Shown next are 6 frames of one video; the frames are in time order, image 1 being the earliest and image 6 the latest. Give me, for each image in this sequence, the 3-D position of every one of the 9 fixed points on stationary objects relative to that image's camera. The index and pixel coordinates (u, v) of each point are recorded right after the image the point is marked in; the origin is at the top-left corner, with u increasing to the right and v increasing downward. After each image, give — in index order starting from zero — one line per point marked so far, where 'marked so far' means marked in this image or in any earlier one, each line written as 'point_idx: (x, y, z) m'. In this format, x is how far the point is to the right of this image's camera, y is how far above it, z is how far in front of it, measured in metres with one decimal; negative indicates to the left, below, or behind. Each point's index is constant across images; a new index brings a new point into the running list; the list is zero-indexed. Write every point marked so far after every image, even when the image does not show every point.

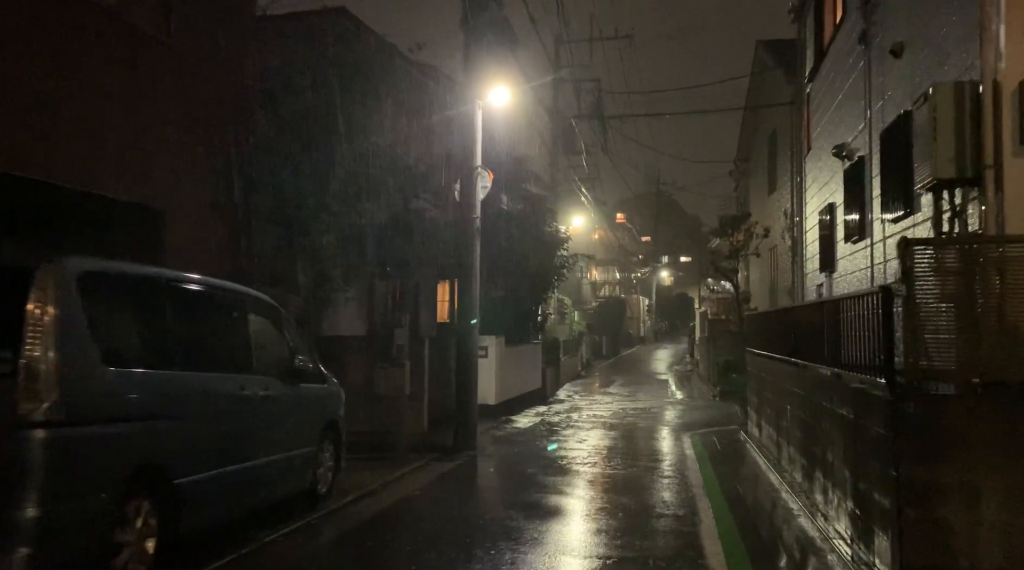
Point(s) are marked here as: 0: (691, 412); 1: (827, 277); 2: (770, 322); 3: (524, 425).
0: (+3.9, -2.8, +19.5) m
1: (+4.6, +0.1, +13.0) m
2: (+4.1, -0.6, +14.3) m
3: (+0.2, -2.7, +17.2) m
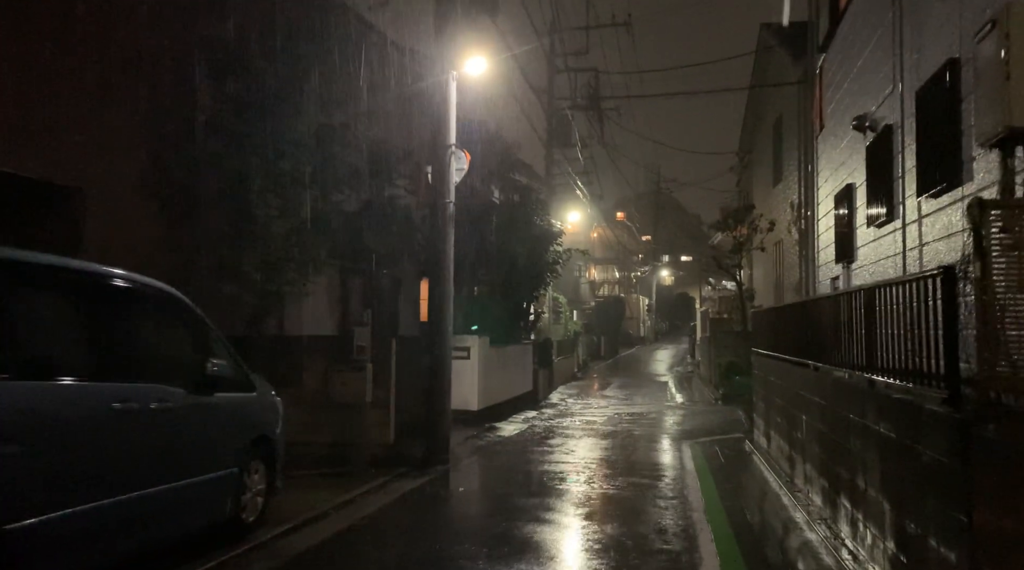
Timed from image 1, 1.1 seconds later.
0: (+3.6, -2.7, +18.0) m
1: (+4.3, +0.2, +11.5) m
2: (+3.8, -0.5, +12.8) m
3: (0.0, -2.6, +15.7) m
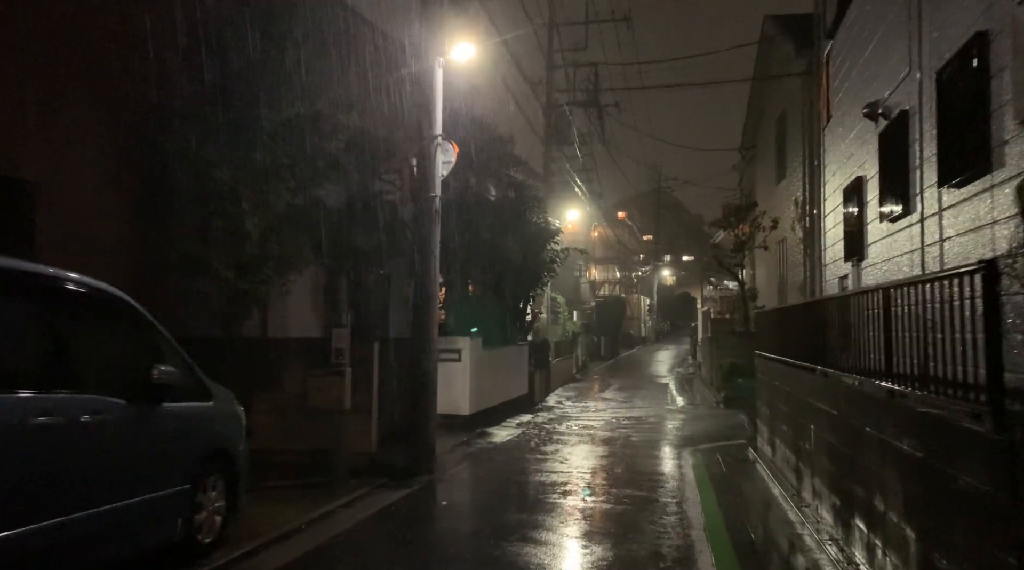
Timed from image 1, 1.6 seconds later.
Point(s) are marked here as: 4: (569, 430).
0: (+3.5, -2.7, +17.4) m
1: (+4.1, +0.2, +10.9) m
2: (+3.7, -0.5, +12.2) m
3: (-0.2, -2.6, +15.1) m
4: (+1.1, -2.7, +16.9) m
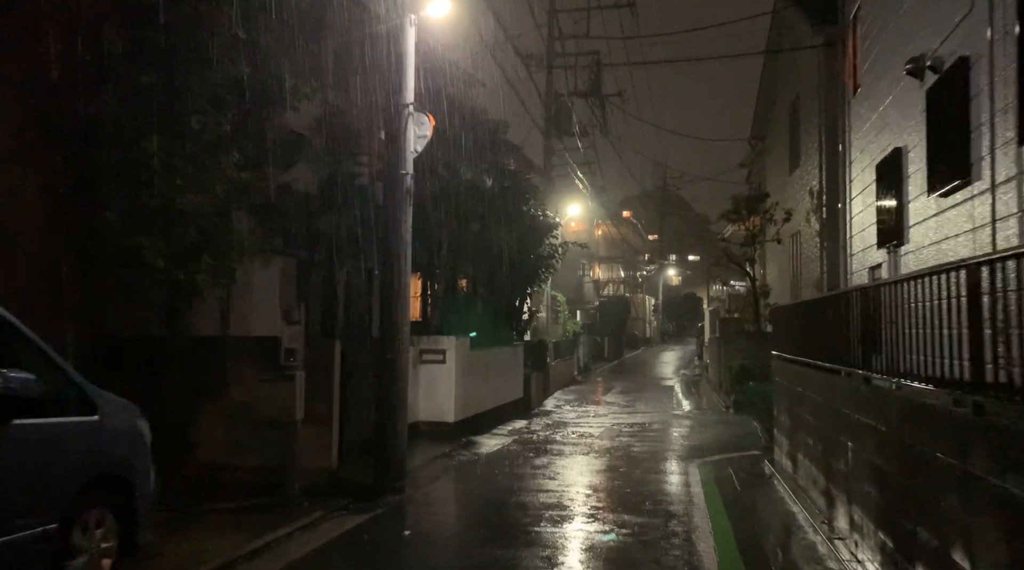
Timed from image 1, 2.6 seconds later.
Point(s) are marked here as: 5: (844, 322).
0: (+3.4, -2.6, +15.9) m
1: (+3.9, +0.3, +9.4) m
2: (+3.5, -0.4, +10.7) m
3: (-0.3, -2.5, +13.6) m
4: (+0.9, -2.6, +15.4) m
5: (+3.1, -0.4, +8.5) m
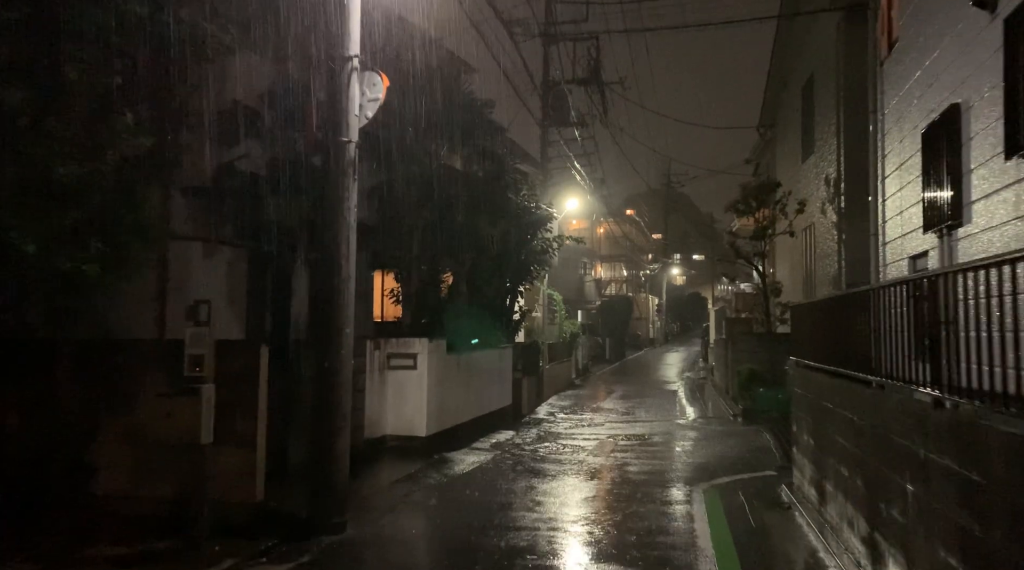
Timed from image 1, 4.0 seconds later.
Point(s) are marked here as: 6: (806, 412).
0: (+3.1, -2.5, +14.2) m
1: (+3.6, +0.4, +7.7) m
2: (+3.2, -0.3, +9.0) m
3: (-0.6, -2.4, +11.9) m
4: (+0.6, -2.6, +13.7) m
5: (+2.8, -0.3, +6.7) m
6: (+3.1, -1.3, +9.3) m
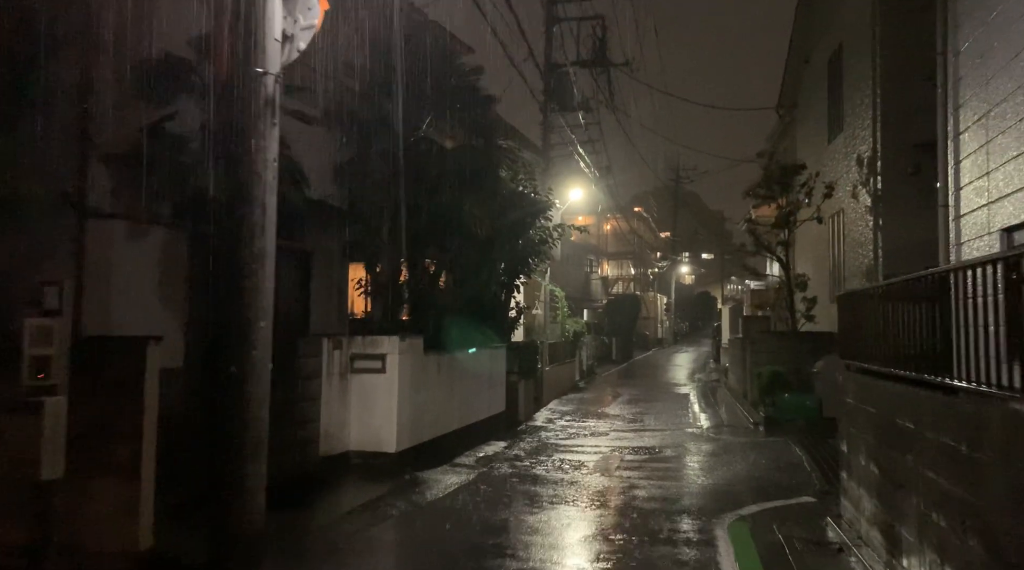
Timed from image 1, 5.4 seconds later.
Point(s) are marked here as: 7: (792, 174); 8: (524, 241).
0: (+2.9, -2.4, +12.2) m
1: (+3.4, +0.5, +5.7) m
2: (+3.0, -0.2, +7.0) m
3: (-0.8, -2.3, +10.0) m
4: (+0.5, -2.4, +11.7) m
5: (+2.6, -0.1, +4.8) m
6: (+2.9, -1.2, +7.3) m
7: (+5.9, +2.3, +18.7) m
8: (+0.2, +0.8, +15.6) m
